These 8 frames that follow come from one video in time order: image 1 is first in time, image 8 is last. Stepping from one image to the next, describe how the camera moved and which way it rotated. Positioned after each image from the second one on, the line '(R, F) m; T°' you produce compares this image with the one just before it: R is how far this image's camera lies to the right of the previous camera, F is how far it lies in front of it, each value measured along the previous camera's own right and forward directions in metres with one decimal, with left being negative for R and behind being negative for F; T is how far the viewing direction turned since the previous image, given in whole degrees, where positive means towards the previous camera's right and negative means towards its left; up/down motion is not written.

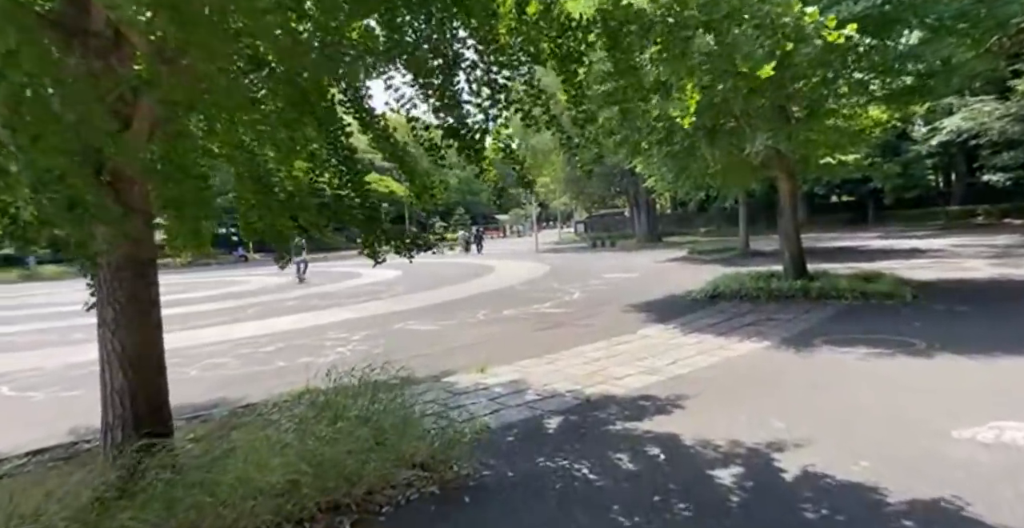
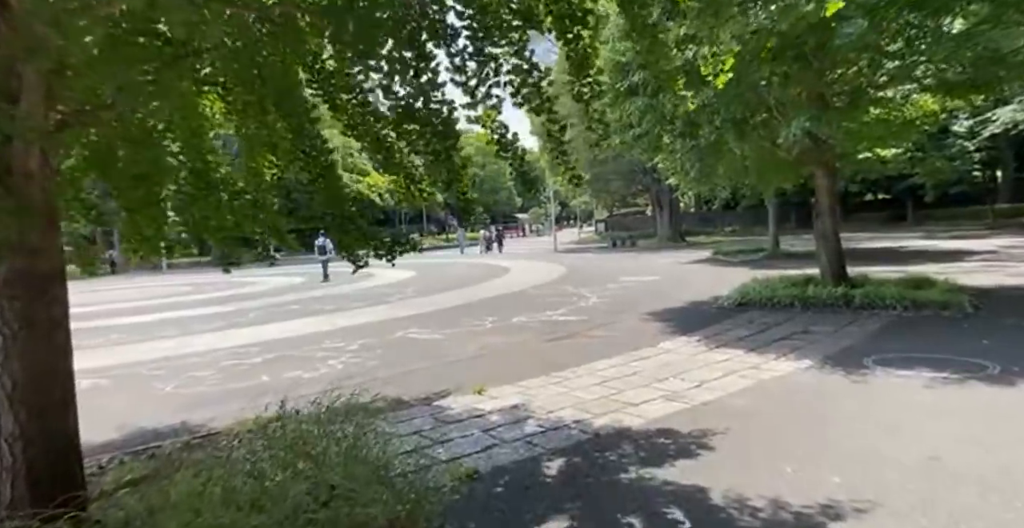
(+0.2, +0.8) m; -2°
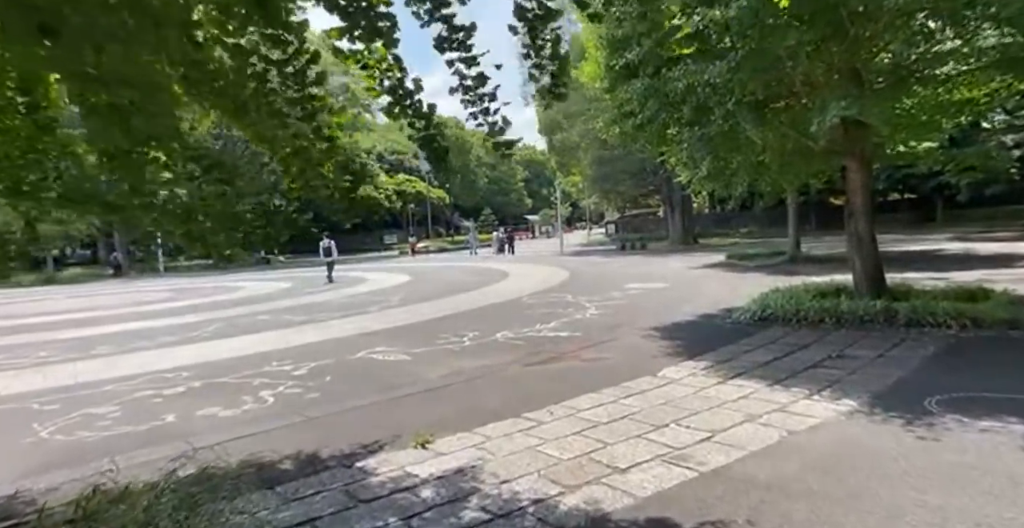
(+0.4, +1.4) m; -1°
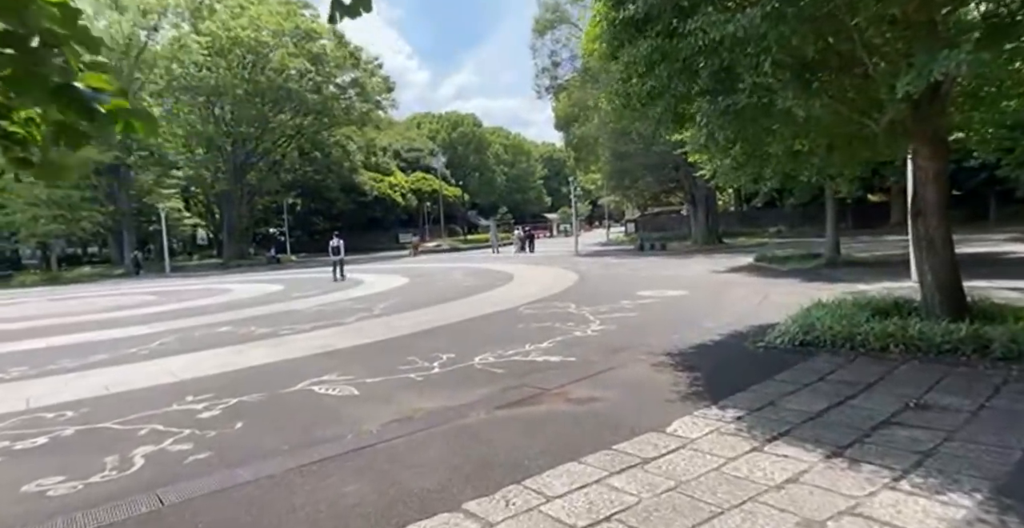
(+0.5, +1.7) m; -2°
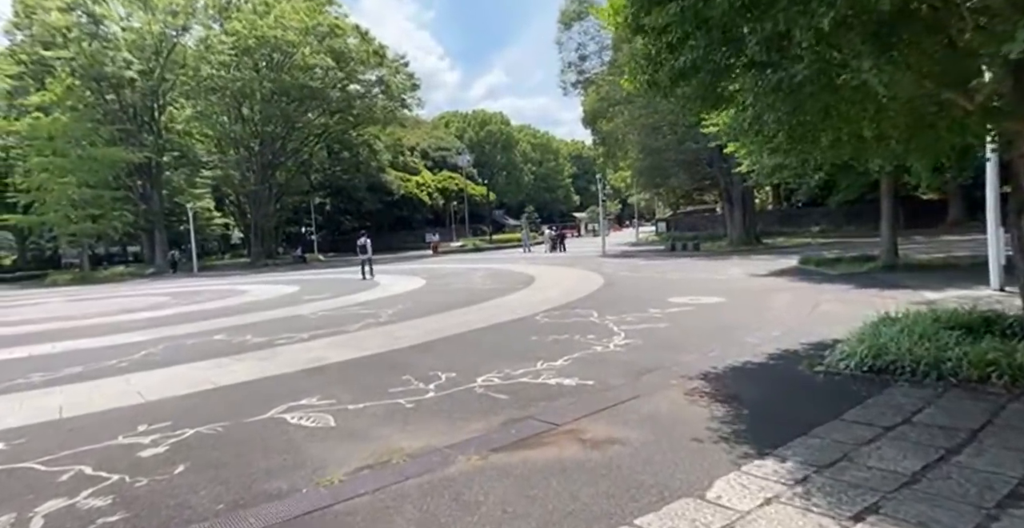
(+0.2, +1.1) m; -3°
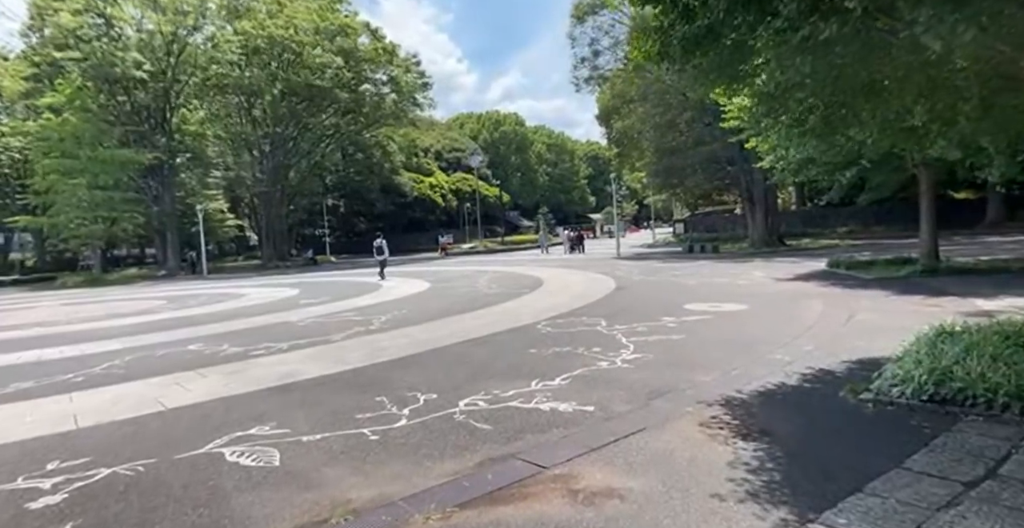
(+0.3, +1.0) m; -1°
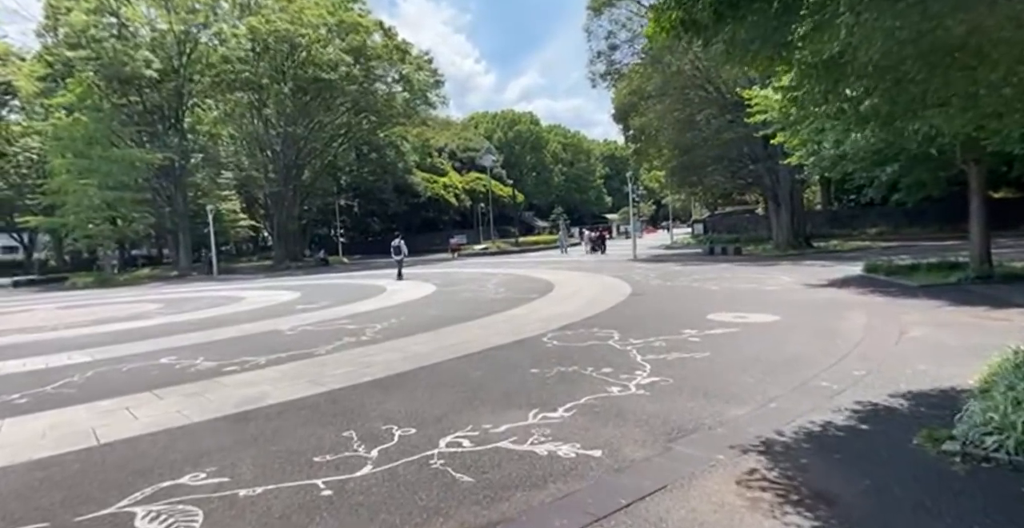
(+0.2, +1.0) m; -1°
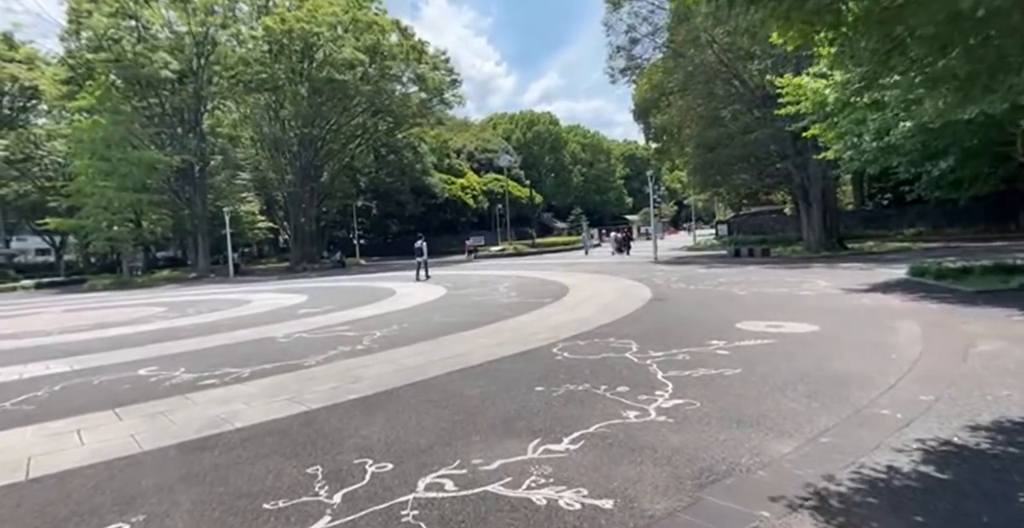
(+0.2, +0.8) m; -2°
